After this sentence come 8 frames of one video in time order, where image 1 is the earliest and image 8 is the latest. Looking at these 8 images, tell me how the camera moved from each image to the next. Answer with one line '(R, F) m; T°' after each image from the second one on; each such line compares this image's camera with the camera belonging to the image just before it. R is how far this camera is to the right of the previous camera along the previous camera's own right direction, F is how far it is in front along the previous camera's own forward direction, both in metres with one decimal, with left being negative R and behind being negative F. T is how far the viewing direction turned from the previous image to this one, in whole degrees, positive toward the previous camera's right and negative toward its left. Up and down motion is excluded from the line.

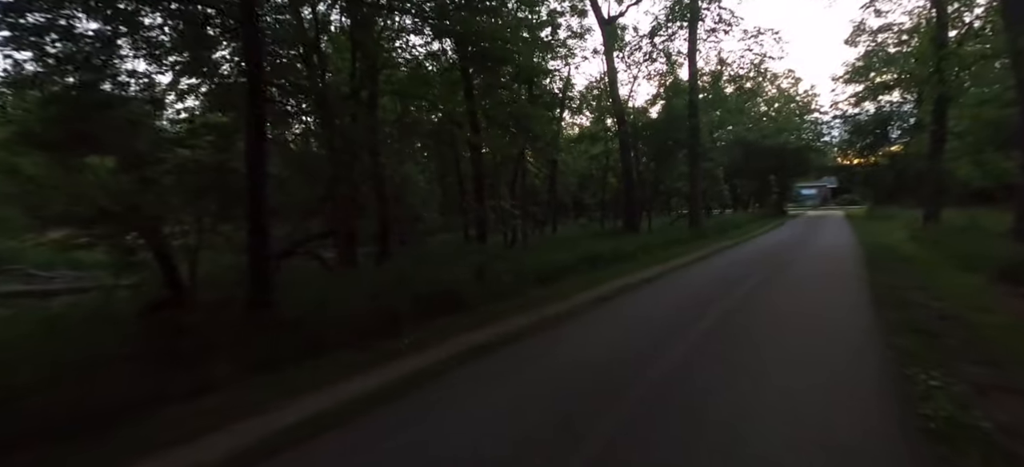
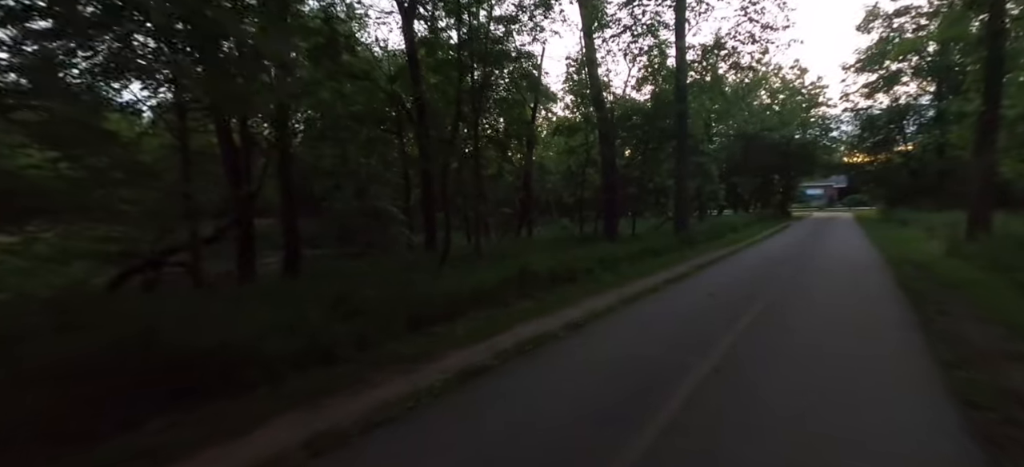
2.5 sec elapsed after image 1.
(+2.0, +3.4) m; 0°
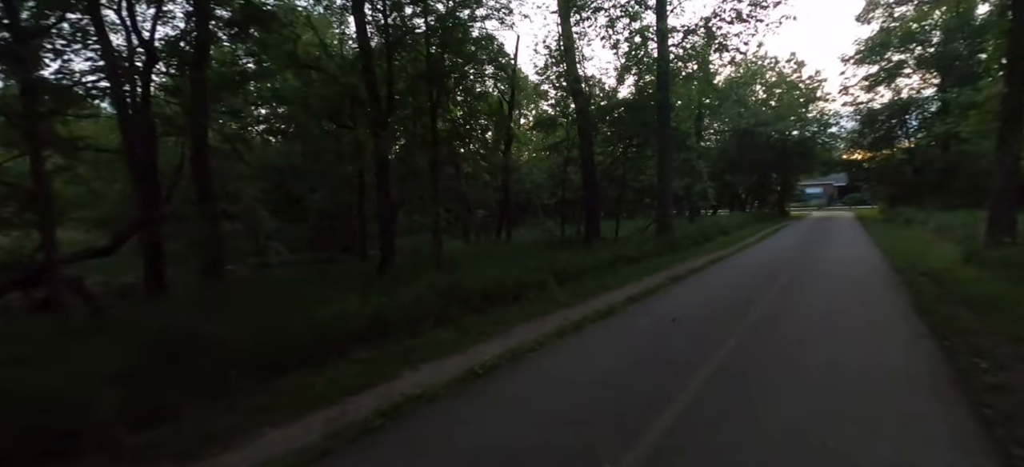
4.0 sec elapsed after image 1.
(+1.3, +1.8) m; 0°
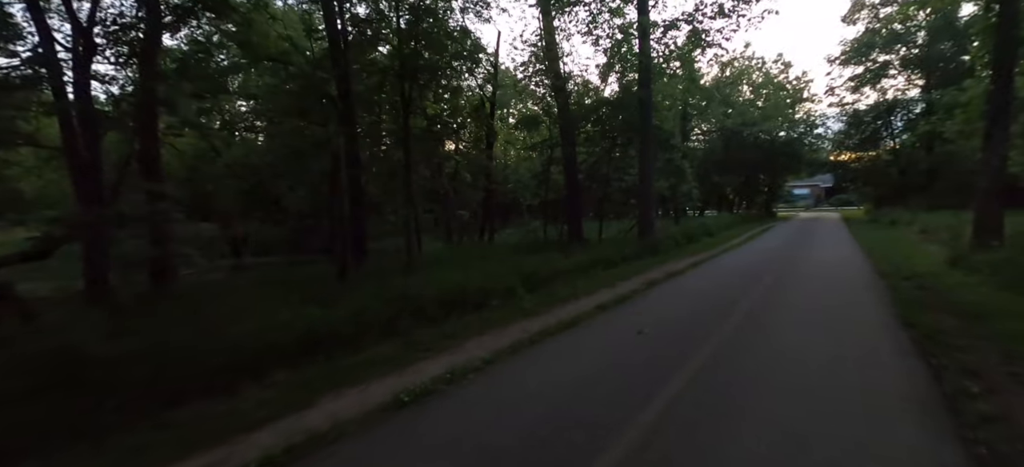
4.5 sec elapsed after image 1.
(+0.5, +0.6) m; +1°
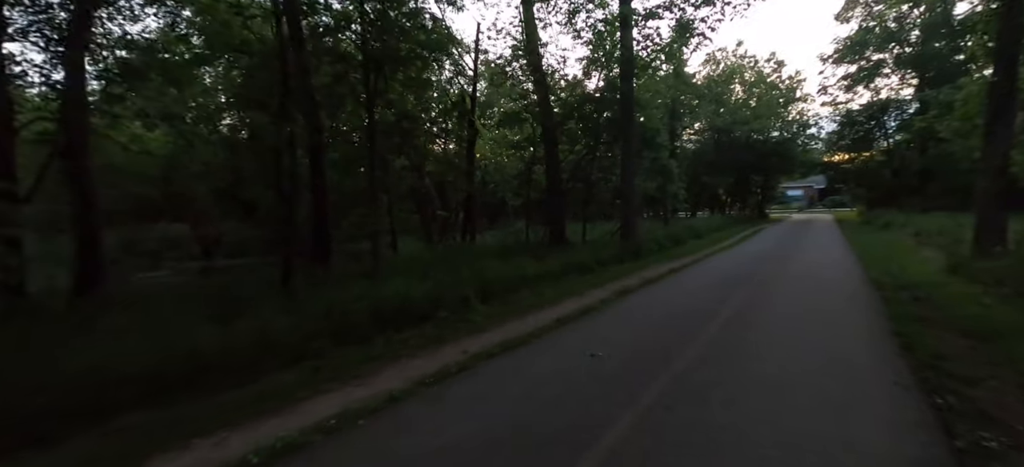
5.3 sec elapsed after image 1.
(+0.7, +0.9) m; +1°
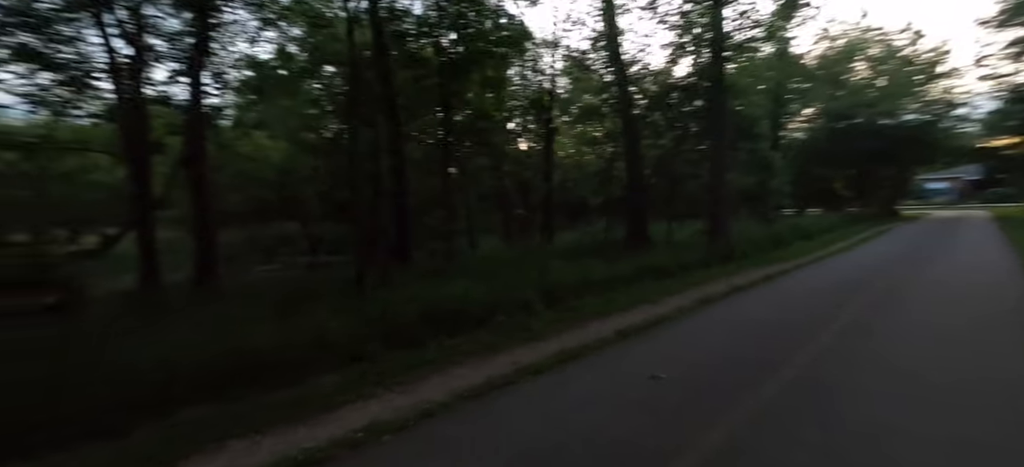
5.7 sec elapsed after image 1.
(+0.5, +0.5) m; -11°
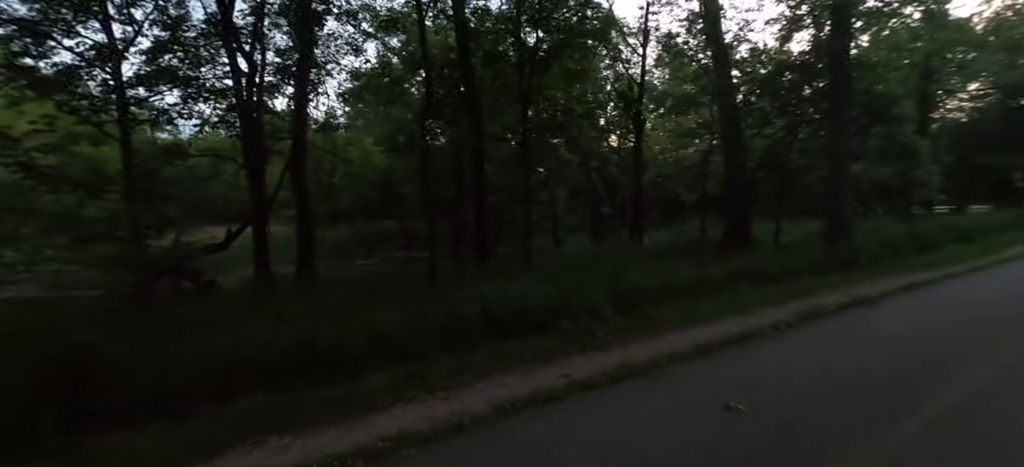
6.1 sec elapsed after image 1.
(+0.6, +0.6) m; -12°
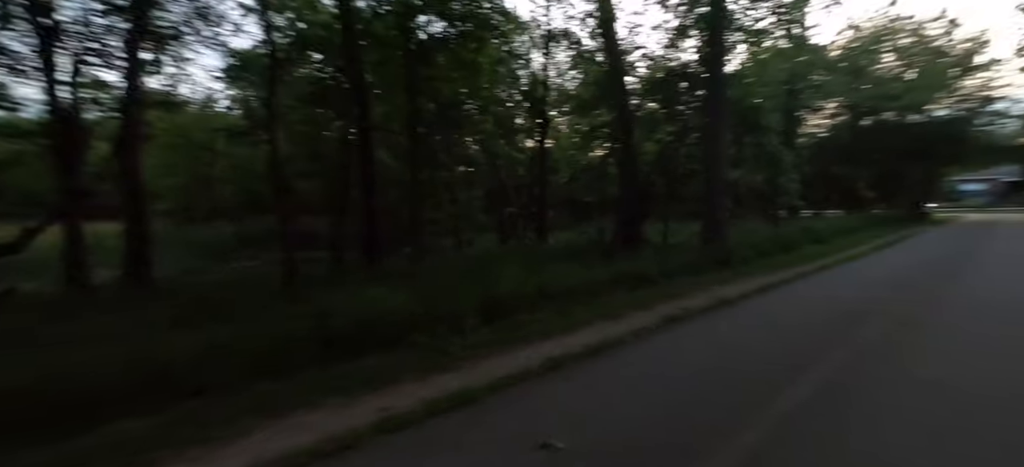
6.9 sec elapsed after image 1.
(+0.8, +0.6) m; +10°
